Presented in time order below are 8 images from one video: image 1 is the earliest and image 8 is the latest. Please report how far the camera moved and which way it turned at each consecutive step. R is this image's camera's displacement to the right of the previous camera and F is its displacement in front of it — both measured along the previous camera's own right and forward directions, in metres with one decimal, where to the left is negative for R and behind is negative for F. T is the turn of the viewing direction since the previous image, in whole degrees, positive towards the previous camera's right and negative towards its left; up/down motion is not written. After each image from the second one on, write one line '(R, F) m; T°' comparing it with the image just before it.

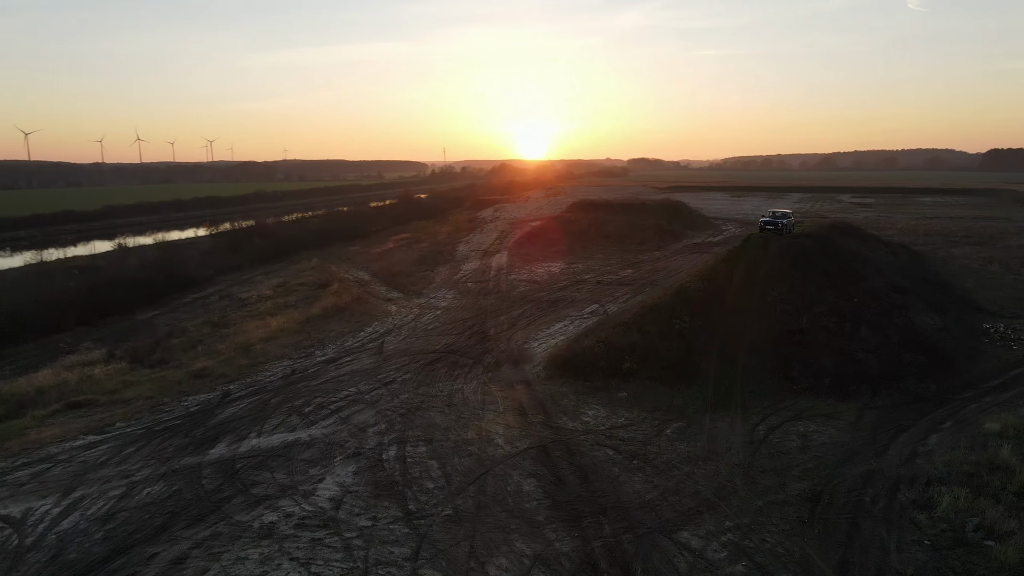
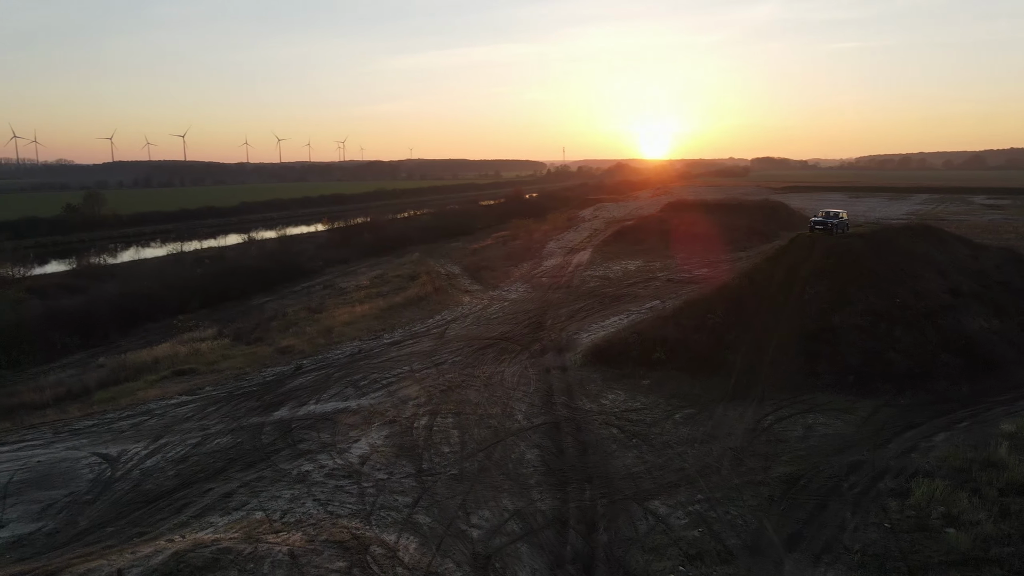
(+1.8, -1.1) m; -9°
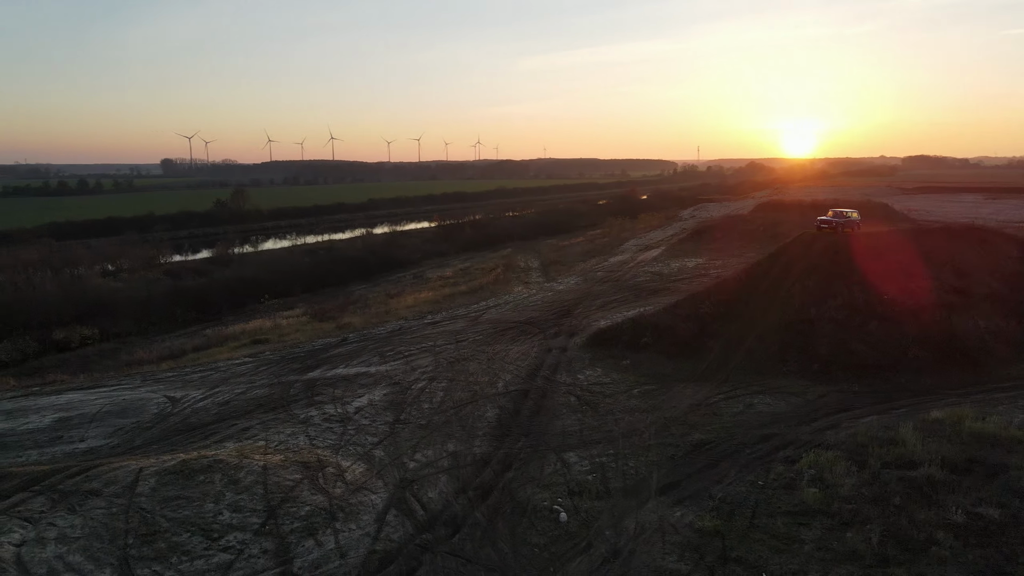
(+3.2, -1.9) m; -10°
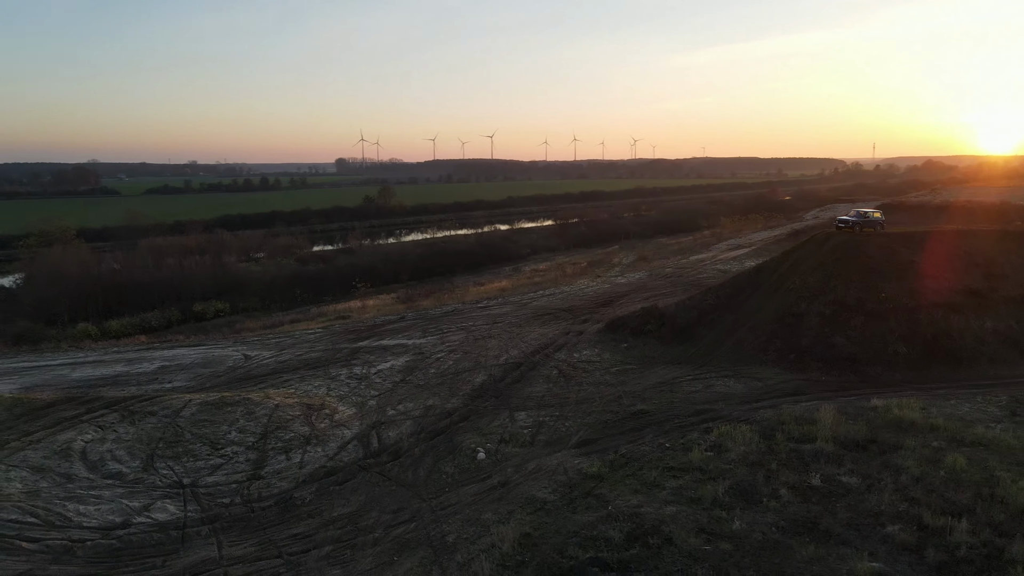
(+3.7, -1.9) m; -12°
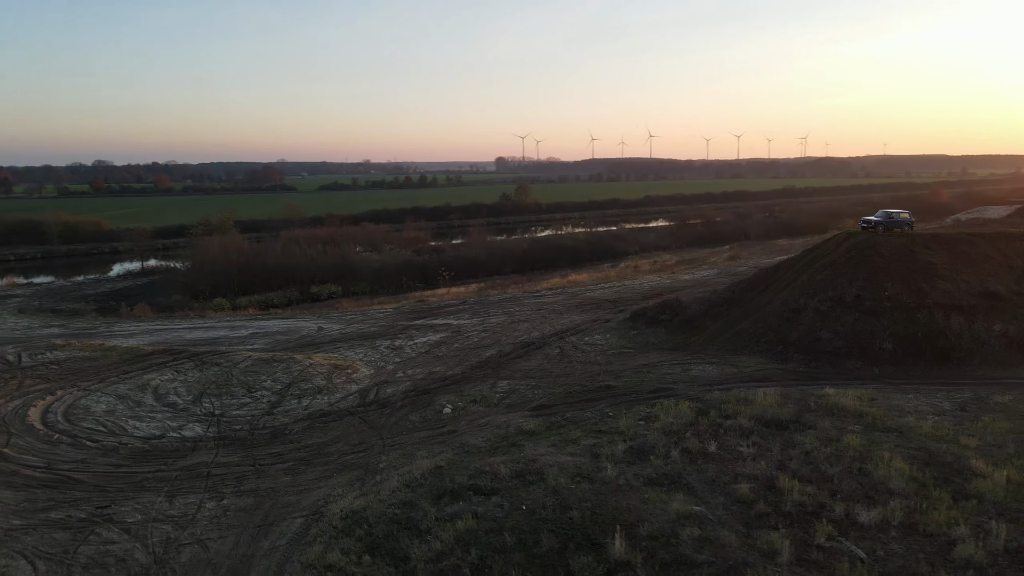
(+3.8, -1.8) m; -12°
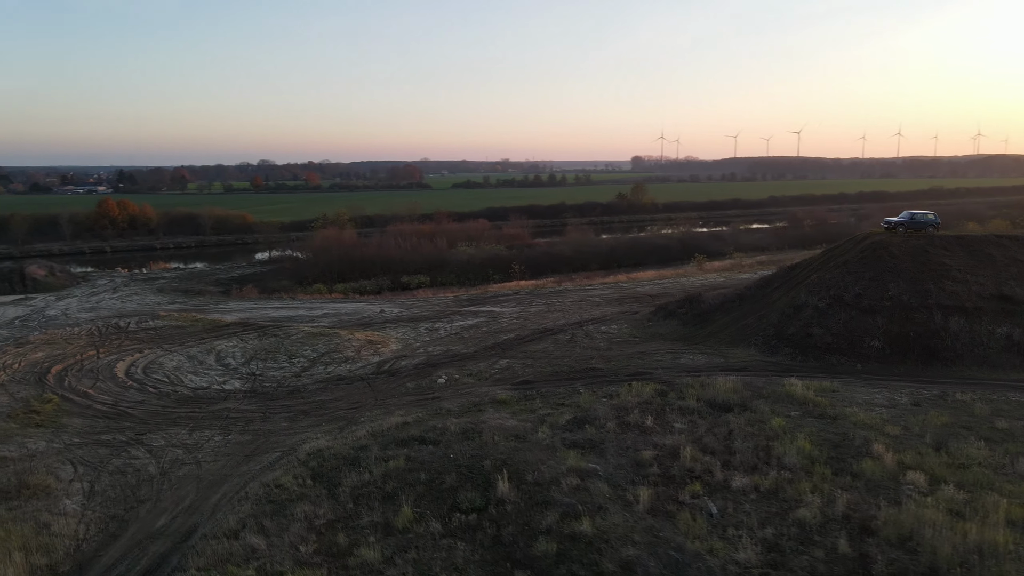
(+3.3, -1.6) m; -10°
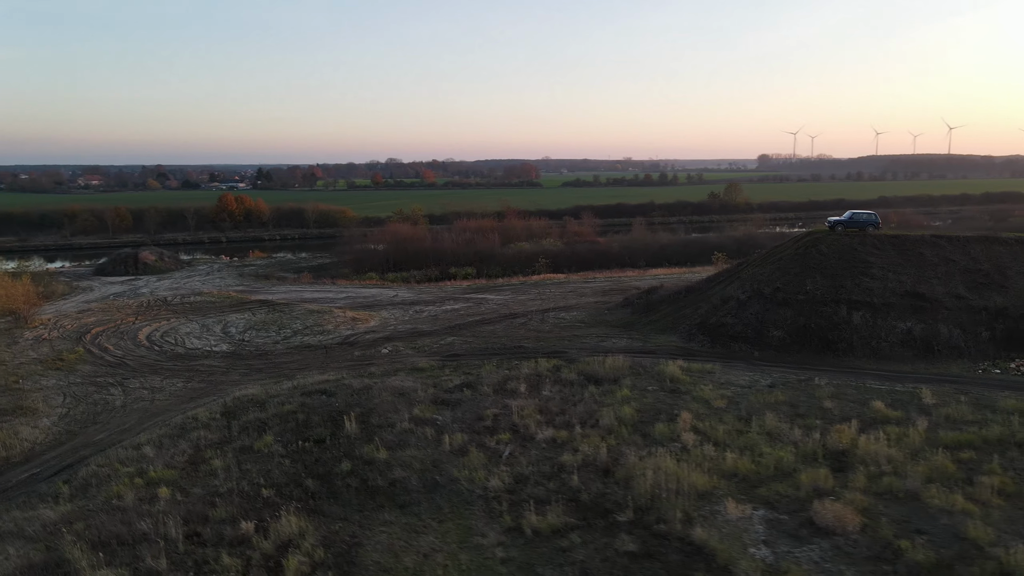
(+4.9, -2.0) m; -9°
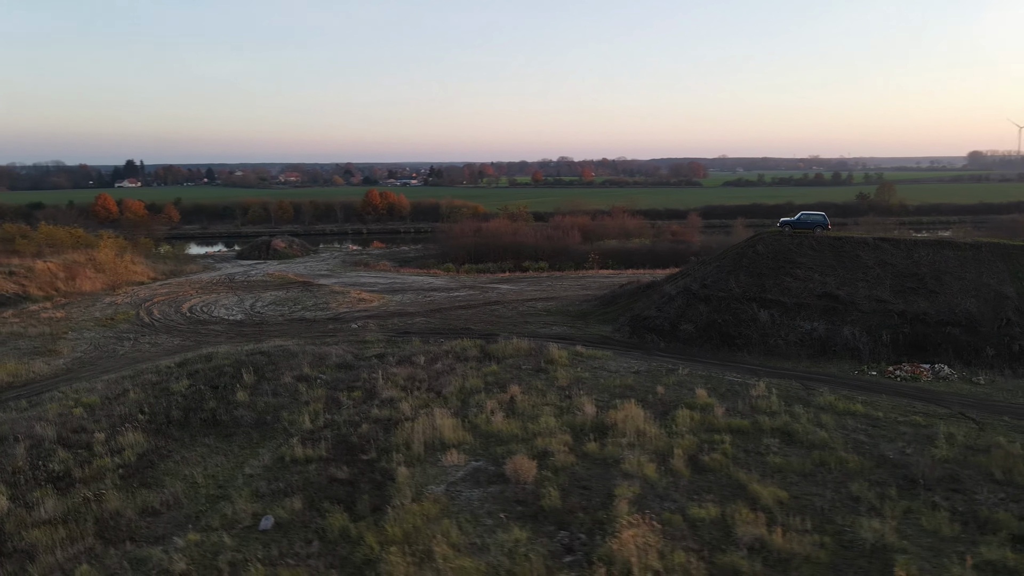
(+6.4, -1.3) m; -13°
